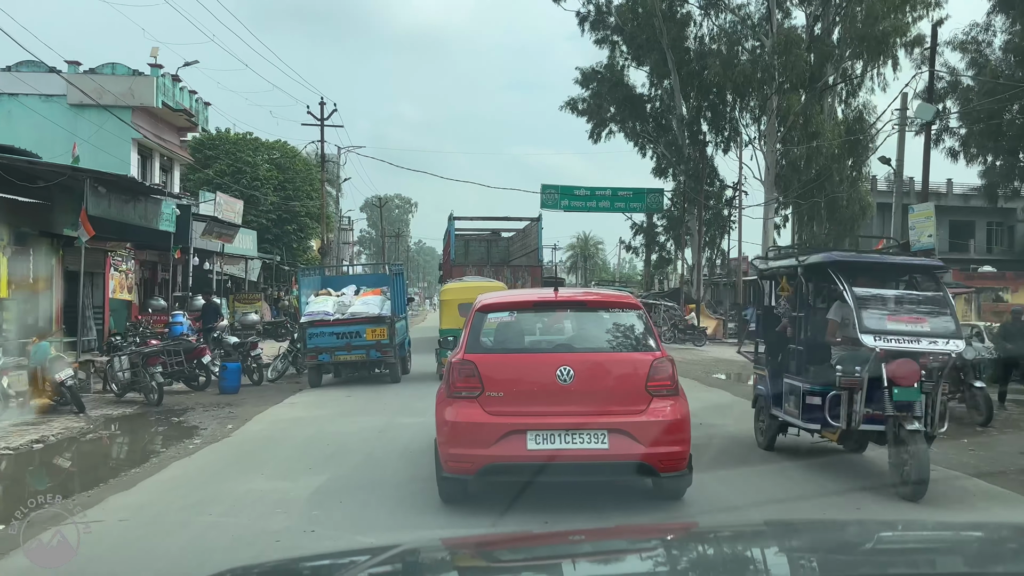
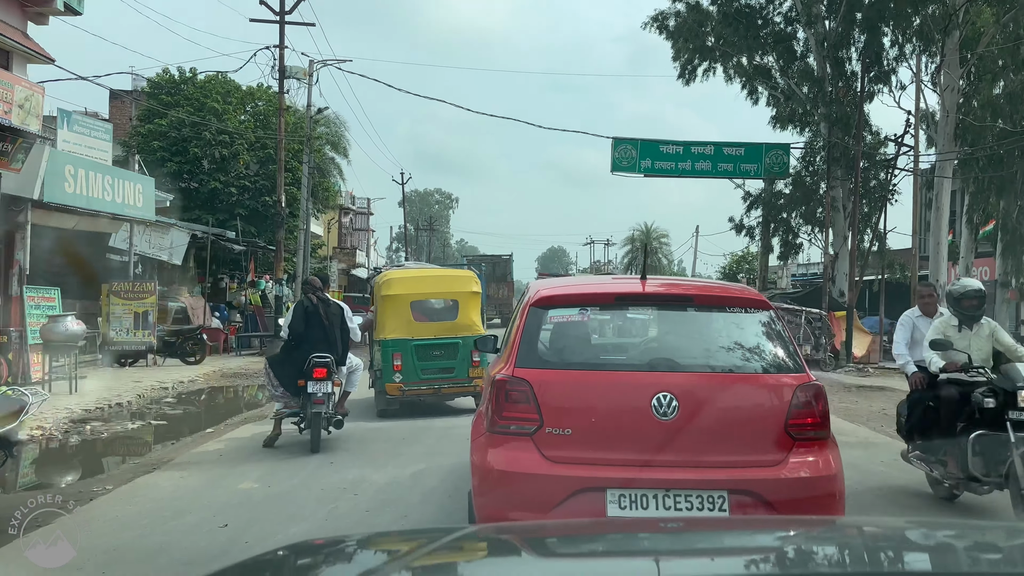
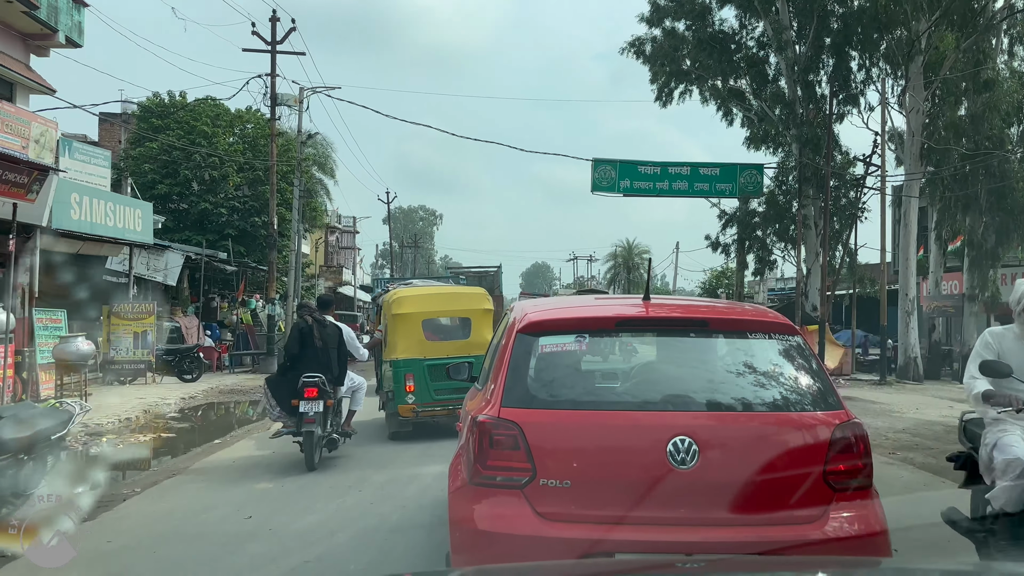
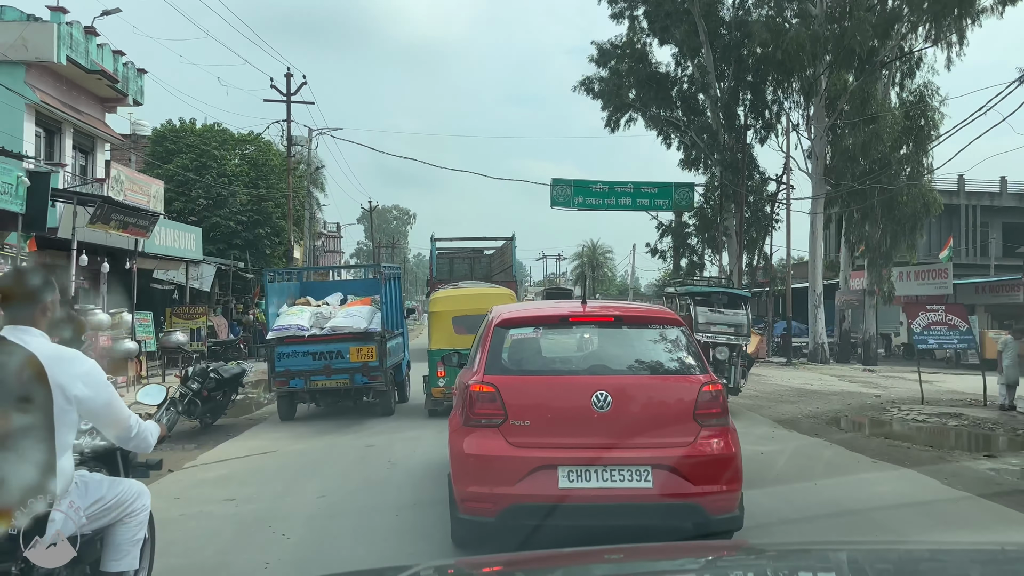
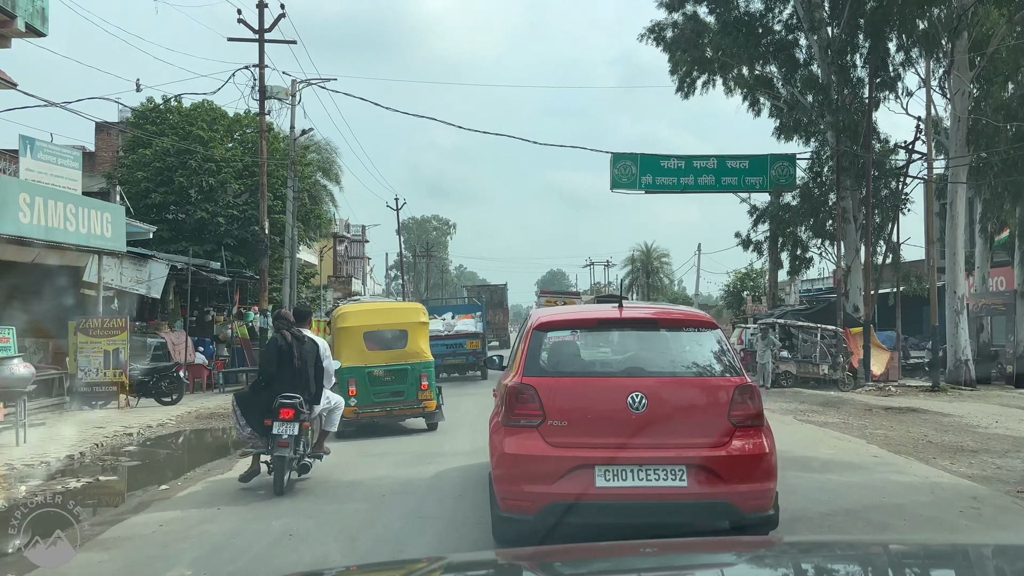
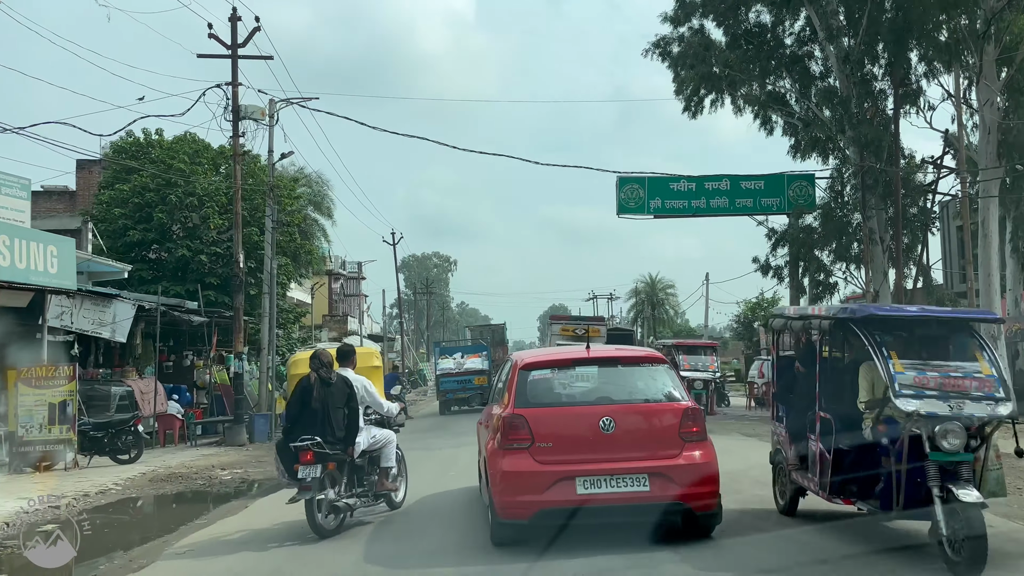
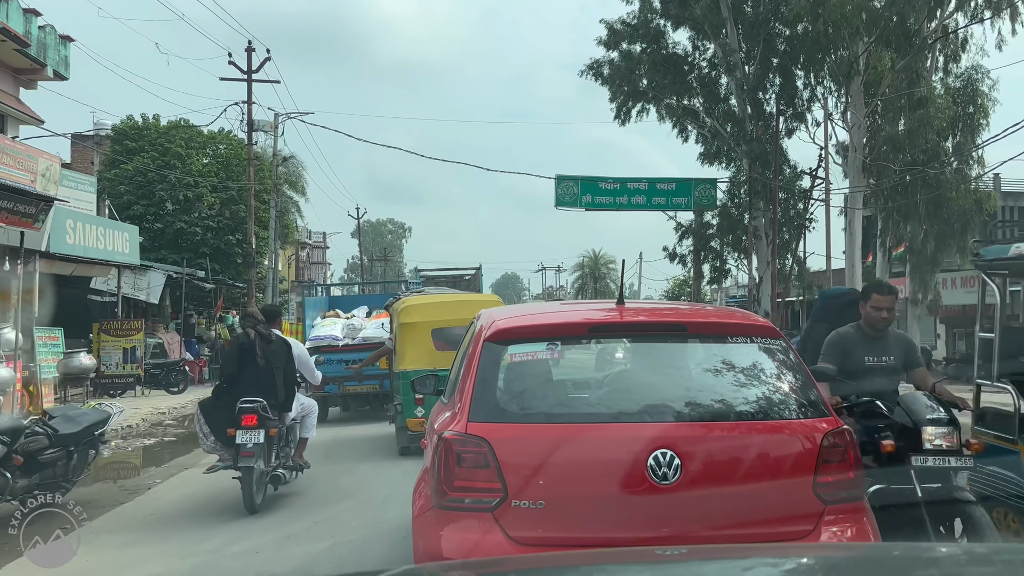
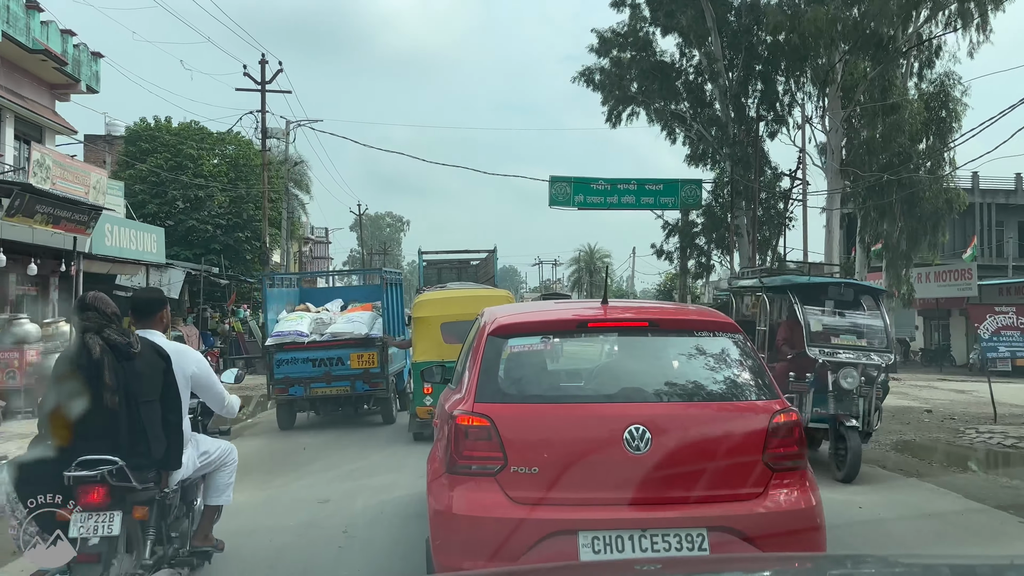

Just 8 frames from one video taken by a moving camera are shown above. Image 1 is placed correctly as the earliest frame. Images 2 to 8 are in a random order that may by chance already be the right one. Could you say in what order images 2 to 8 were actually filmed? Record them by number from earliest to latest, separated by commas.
4, 8, 7, 3, 2, 5, 6
